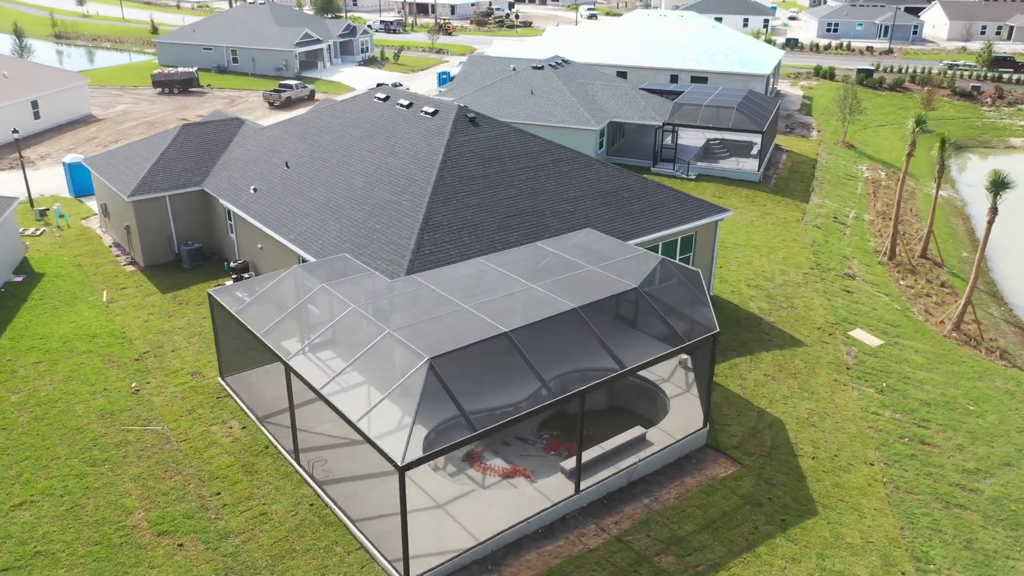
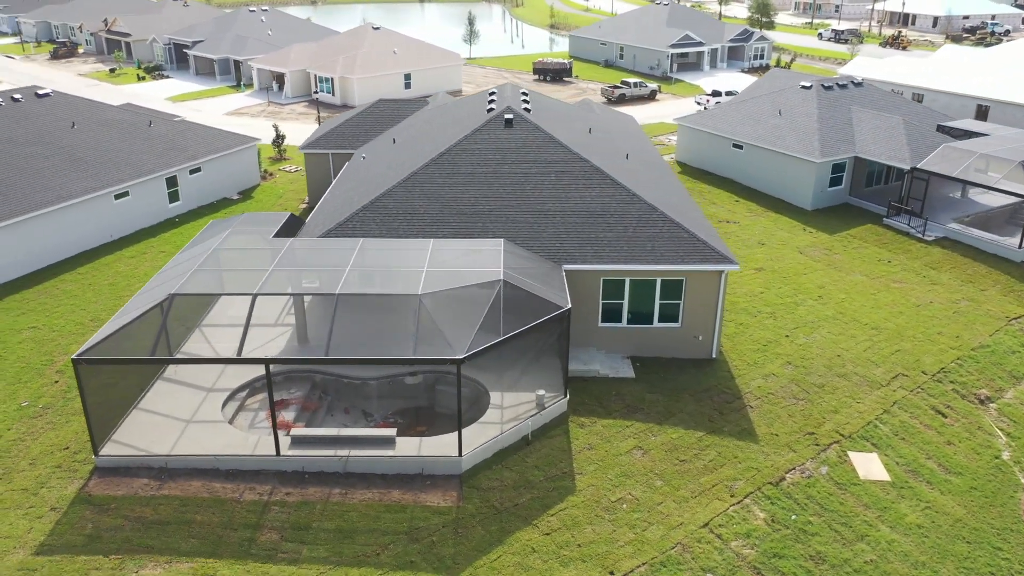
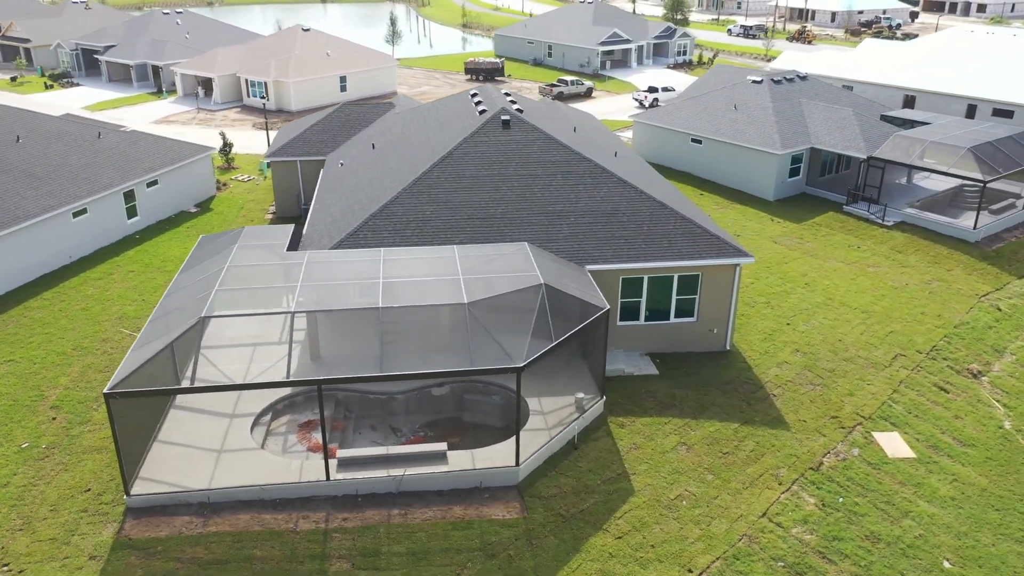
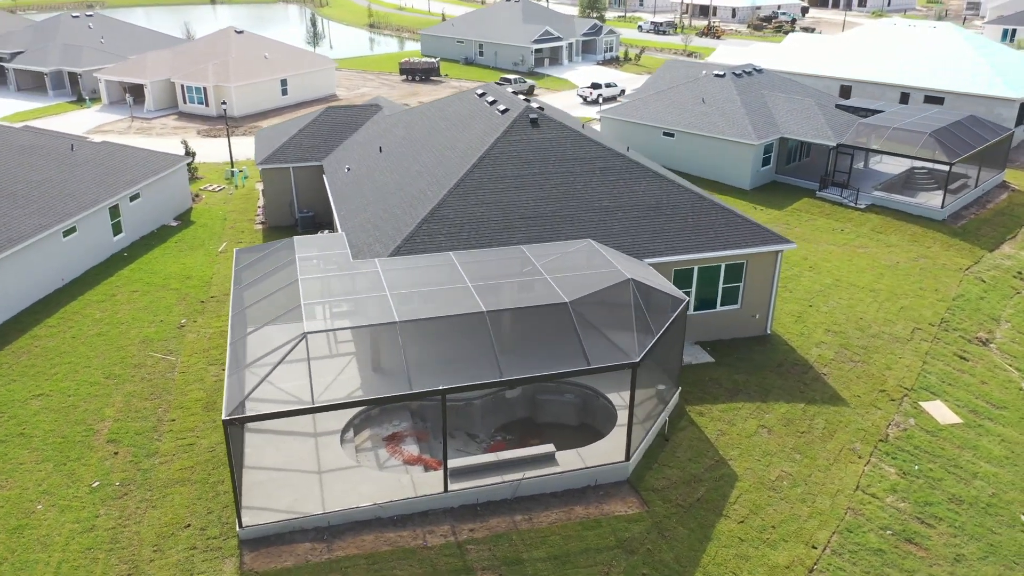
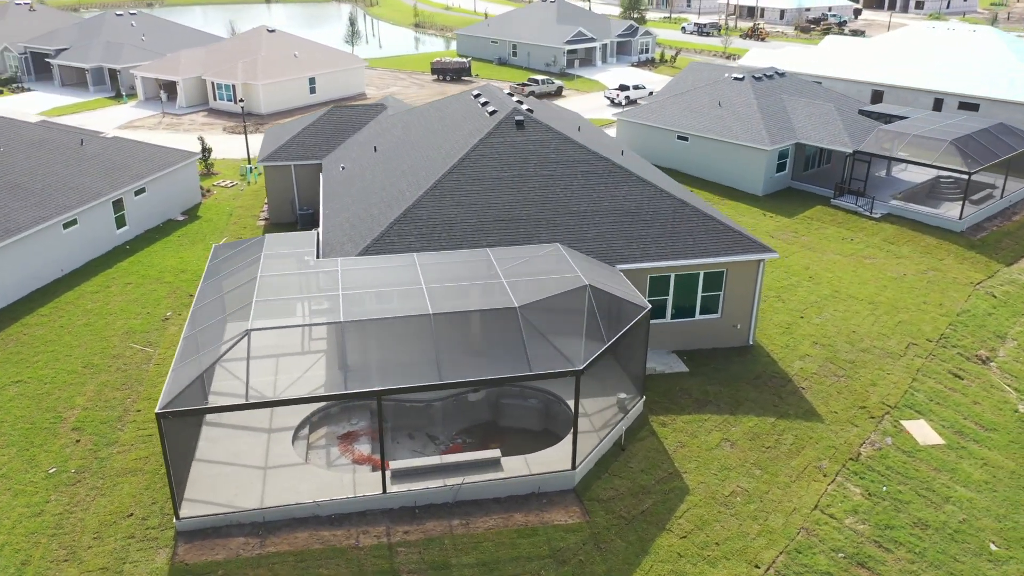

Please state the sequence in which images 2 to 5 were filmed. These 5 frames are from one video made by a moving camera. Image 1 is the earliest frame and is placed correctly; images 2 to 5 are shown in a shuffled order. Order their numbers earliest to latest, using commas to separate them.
4, 5, 3, 2
